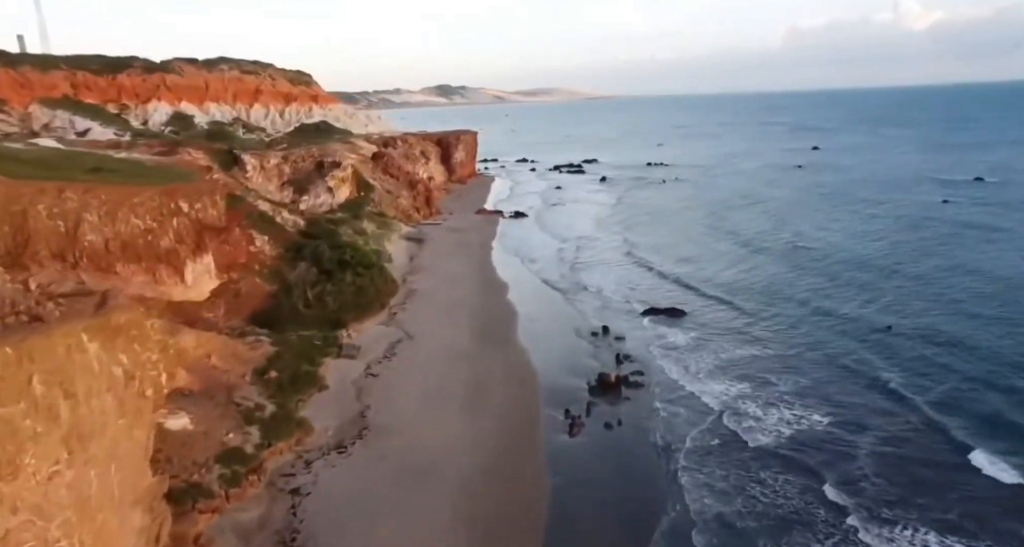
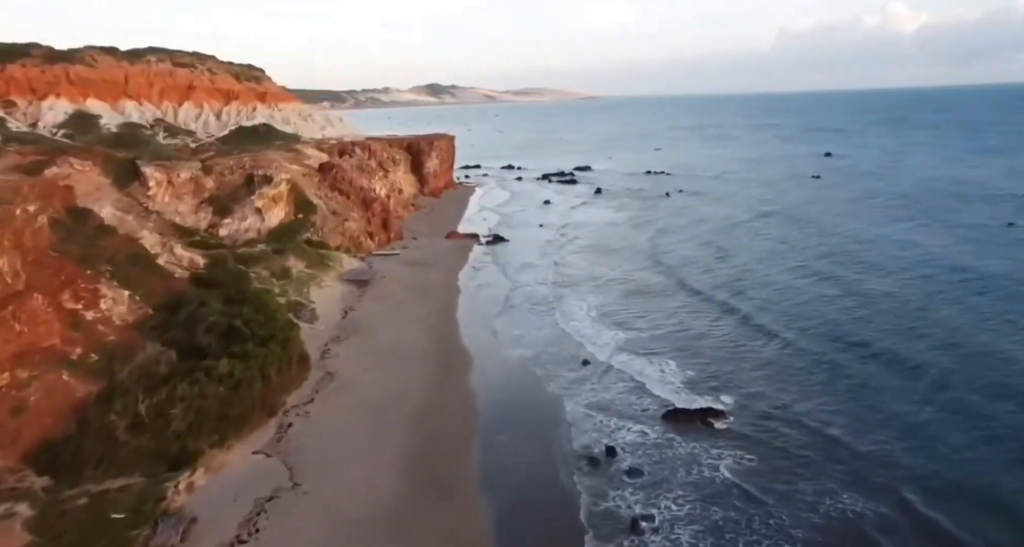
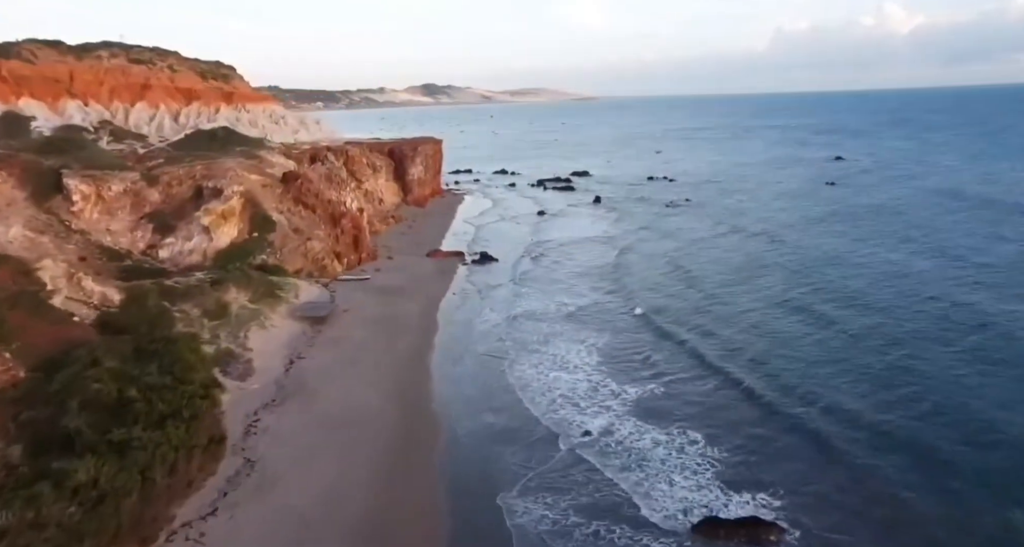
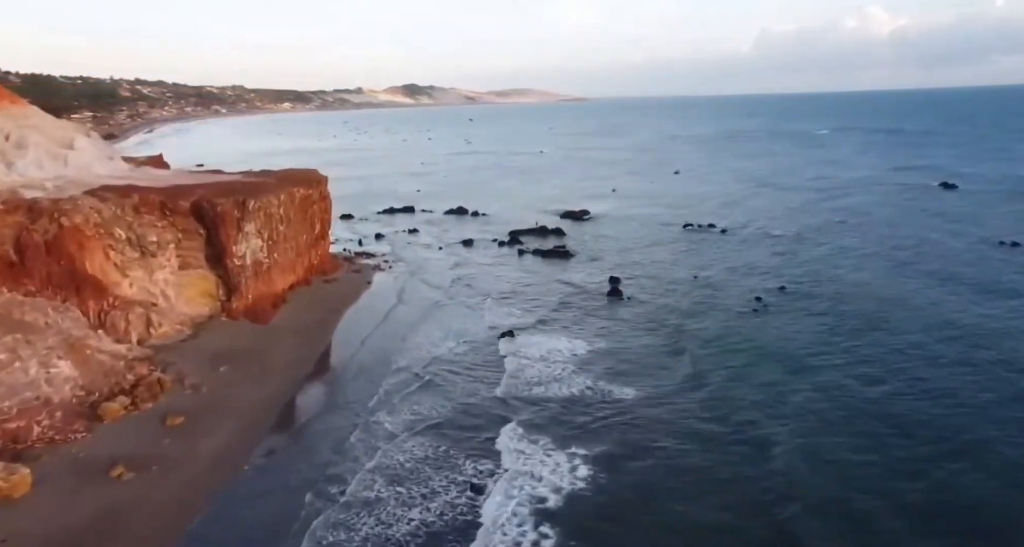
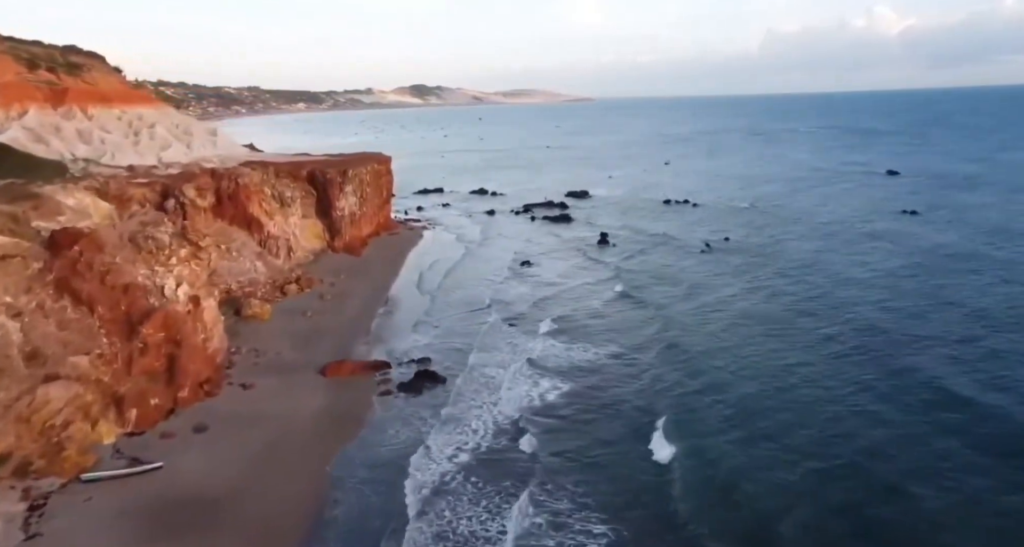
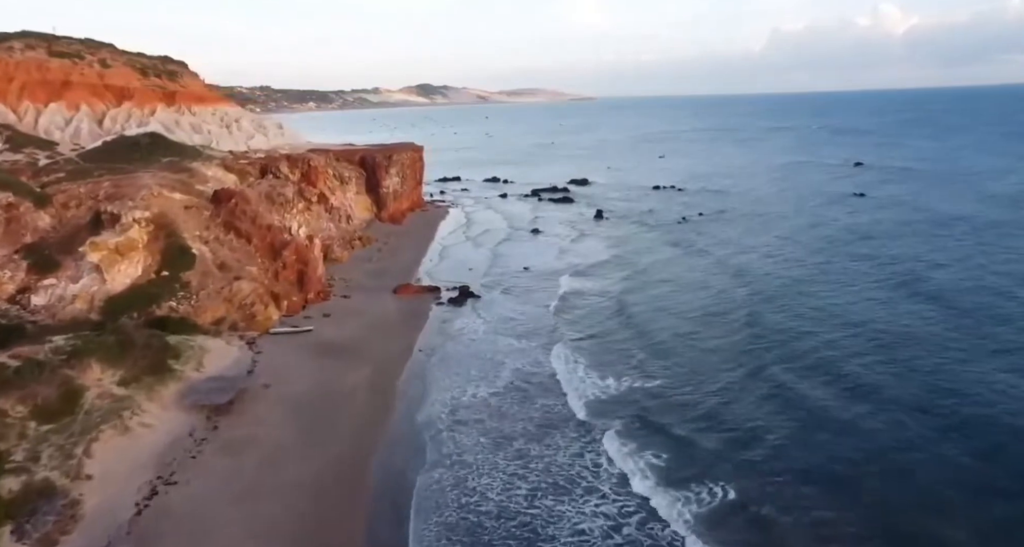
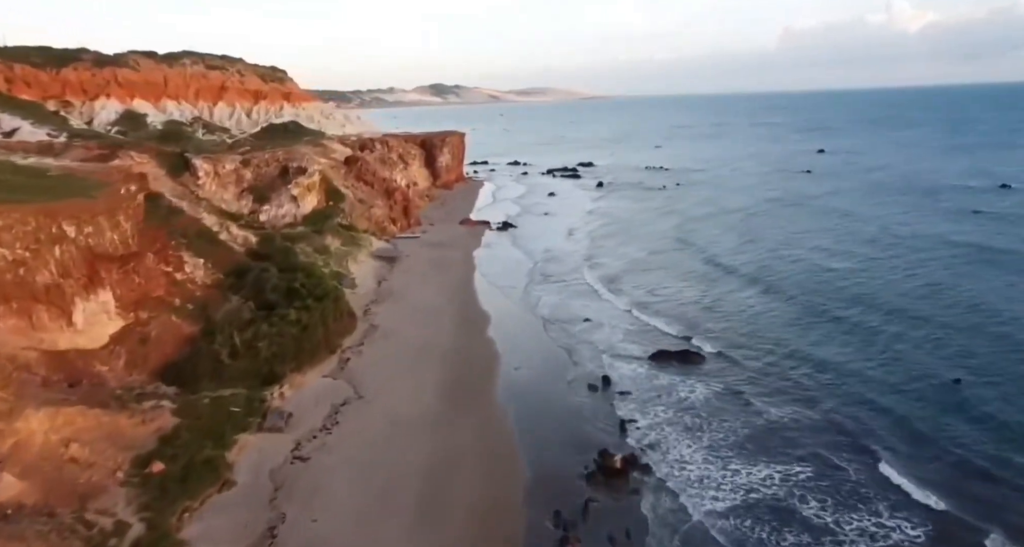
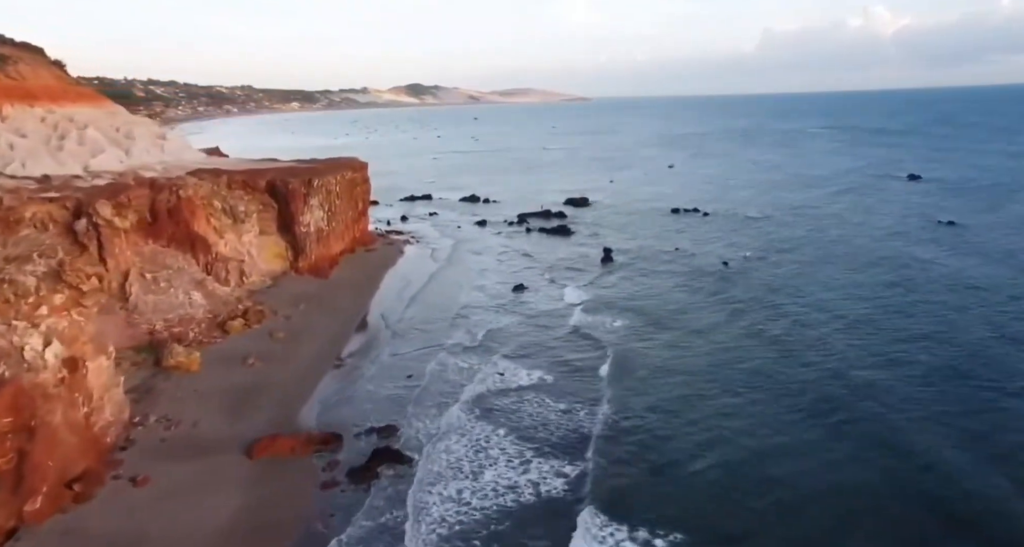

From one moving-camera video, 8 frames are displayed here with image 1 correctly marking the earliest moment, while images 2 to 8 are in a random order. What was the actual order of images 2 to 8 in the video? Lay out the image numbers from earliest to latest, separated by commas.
7, 2, 3, 6, 5, 8, 4
